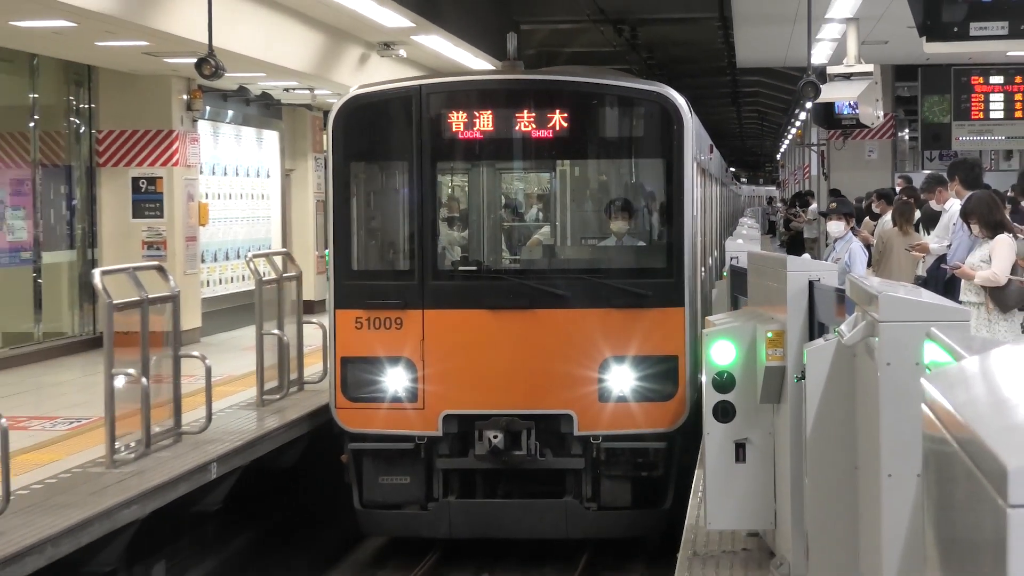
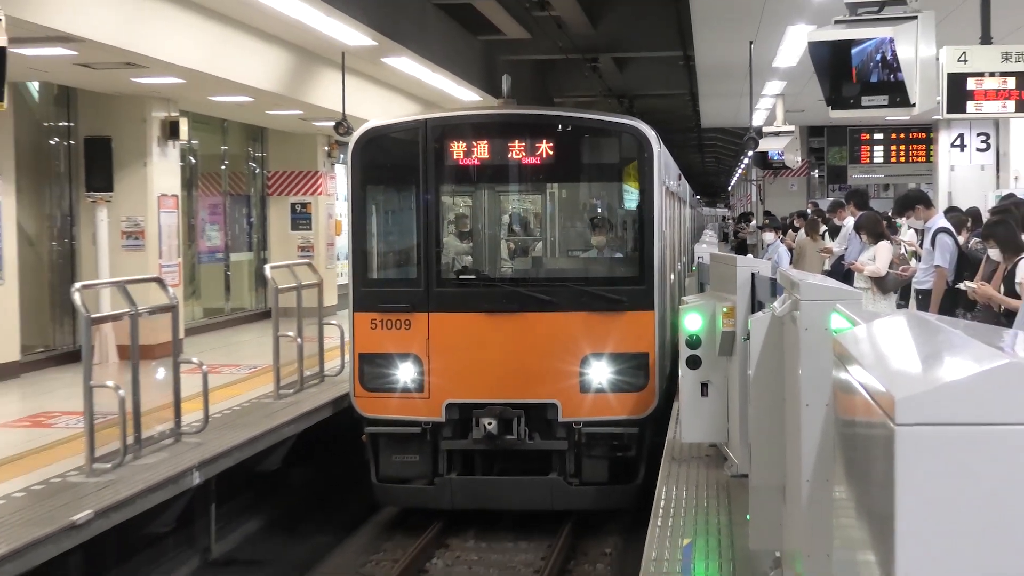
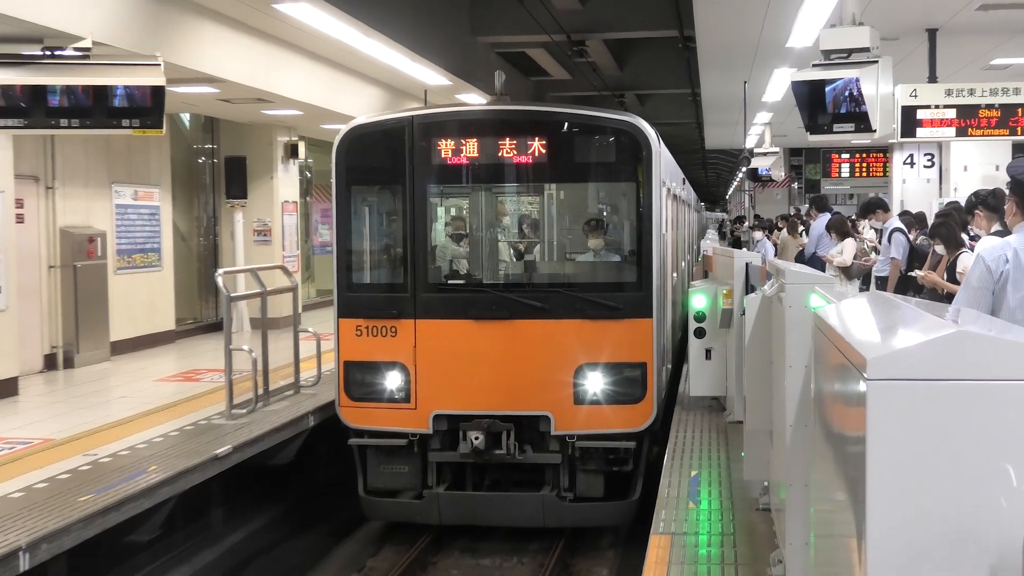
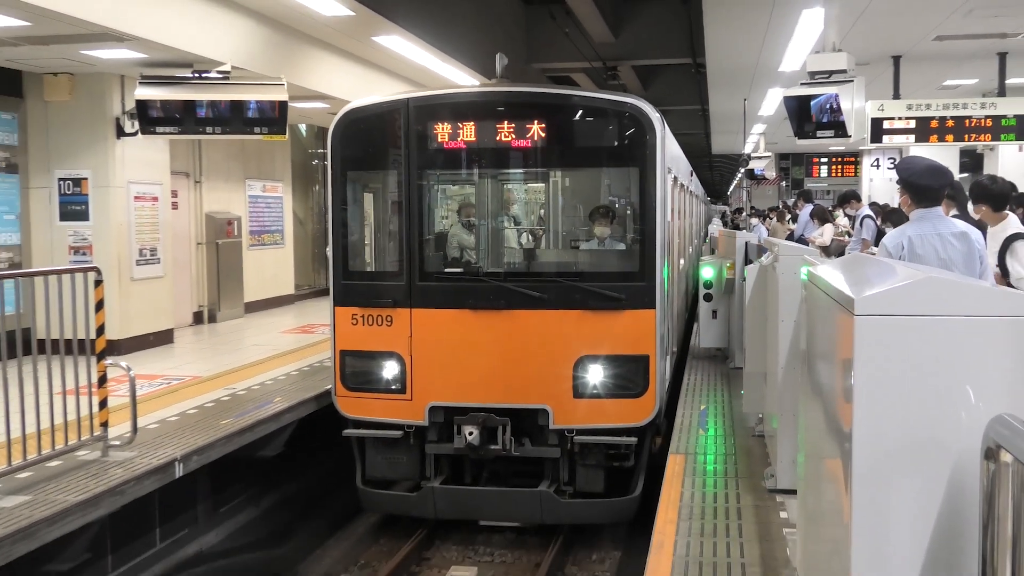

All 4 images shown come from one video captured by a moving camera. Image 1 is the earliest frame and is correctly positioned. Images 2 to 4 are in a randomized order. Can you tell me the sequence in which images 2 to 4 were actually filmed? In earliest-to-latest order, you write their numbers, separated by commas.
2, 3, 4
